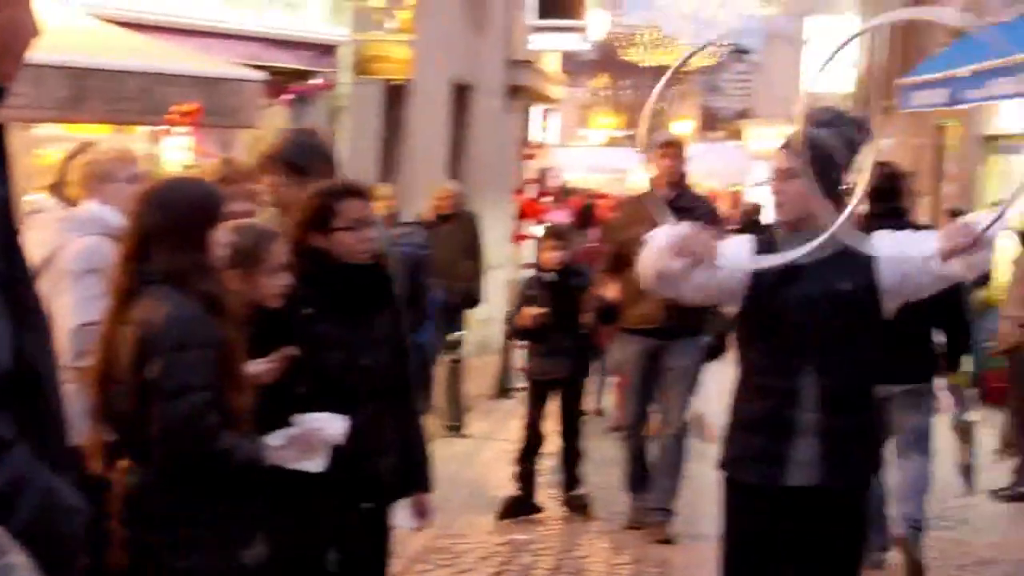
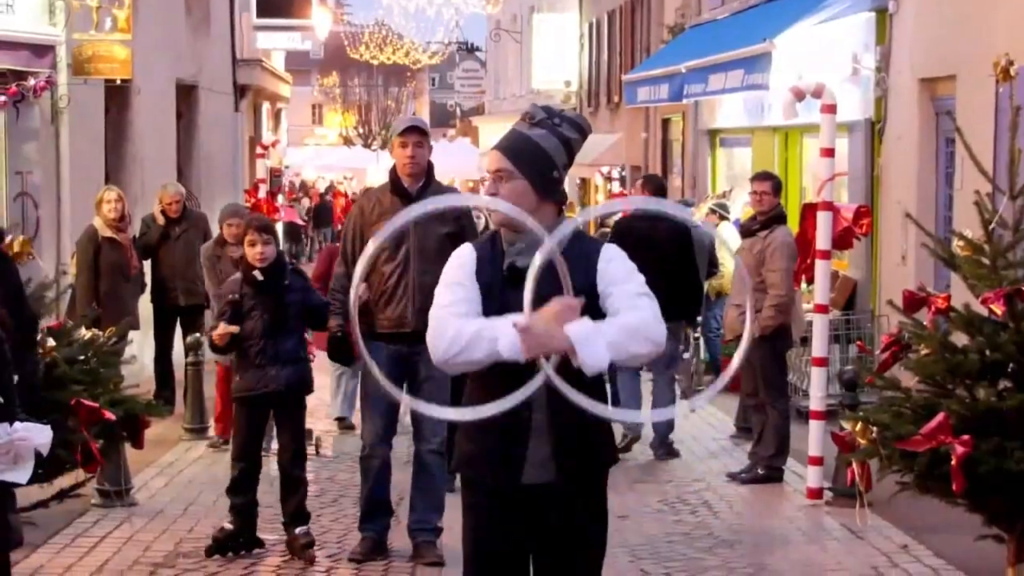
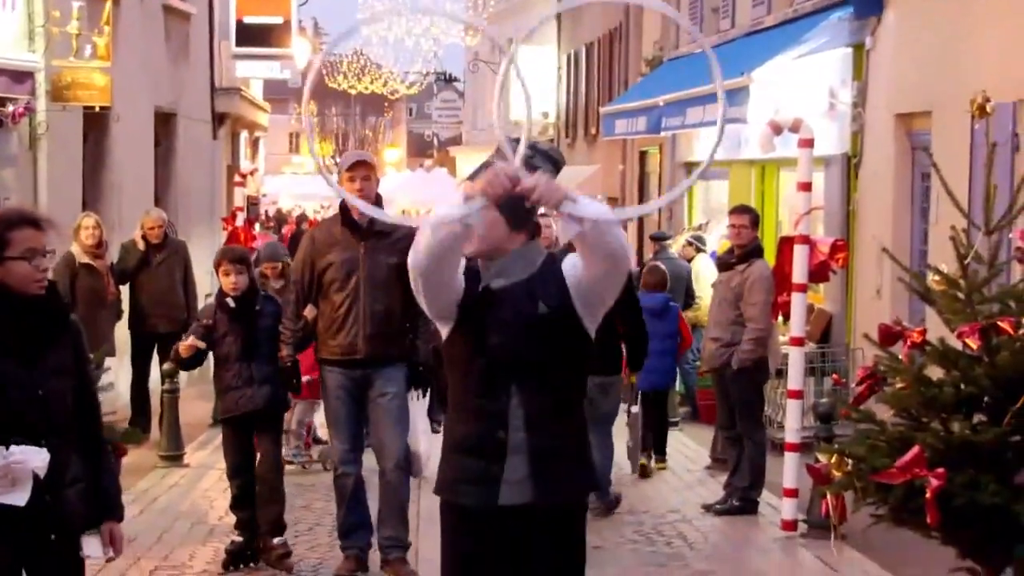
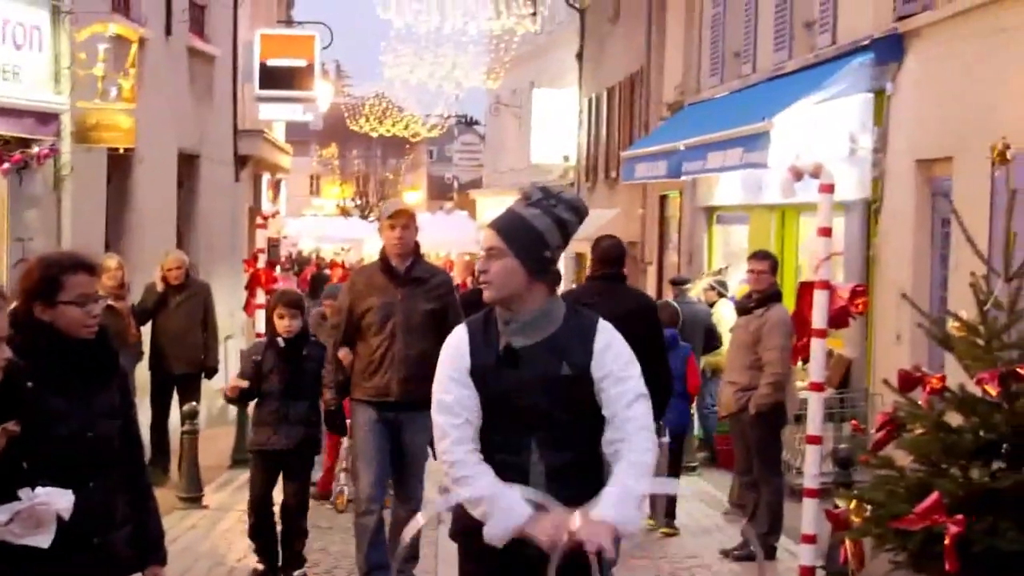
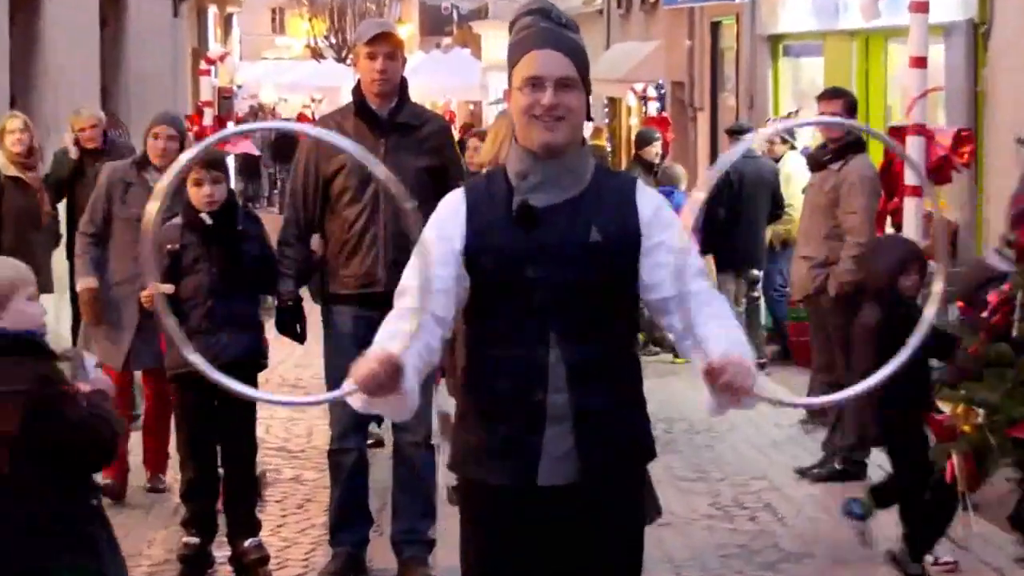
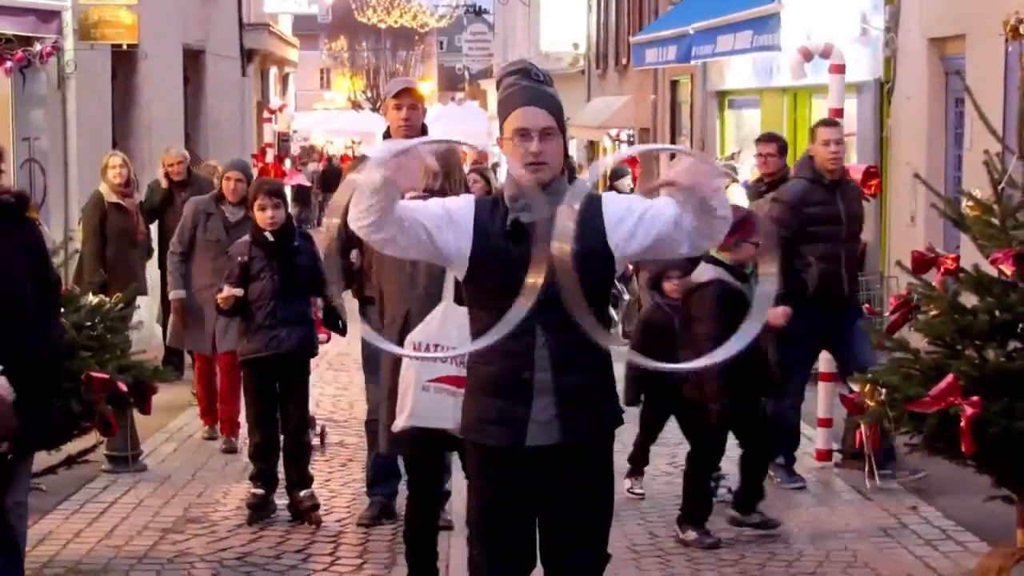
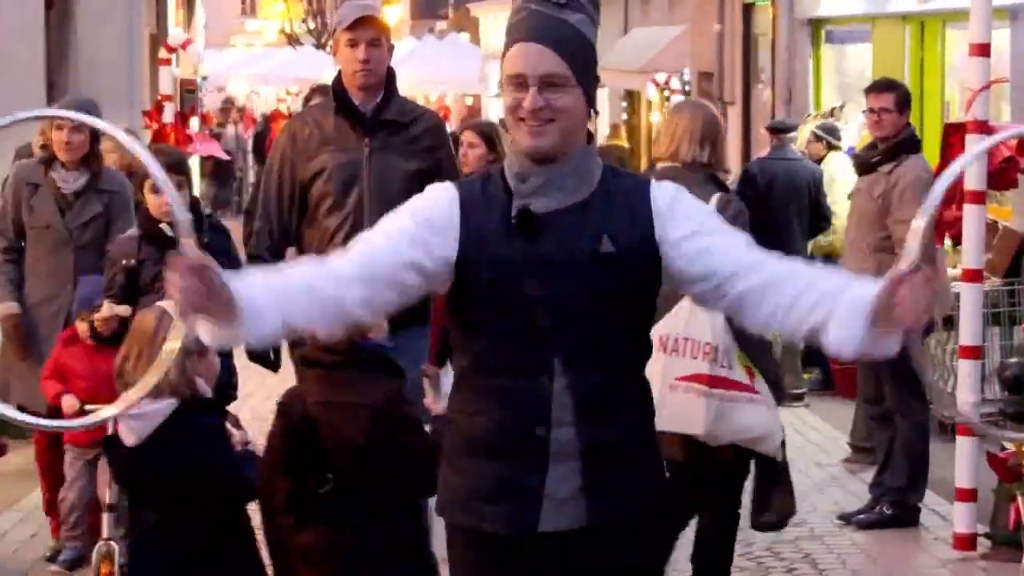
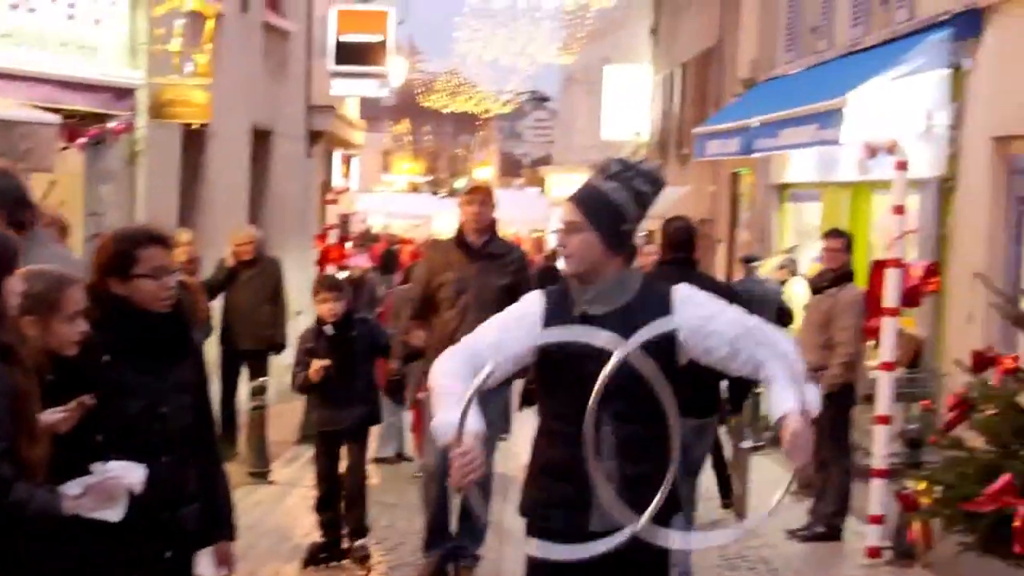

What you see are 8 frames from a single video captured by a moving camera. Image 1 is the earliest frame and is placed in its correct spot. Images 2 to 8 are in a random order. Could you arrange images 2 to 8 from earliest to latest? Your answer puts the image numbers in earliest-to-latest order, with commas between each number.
8, 4, 3, 2, 6, 5, 7
